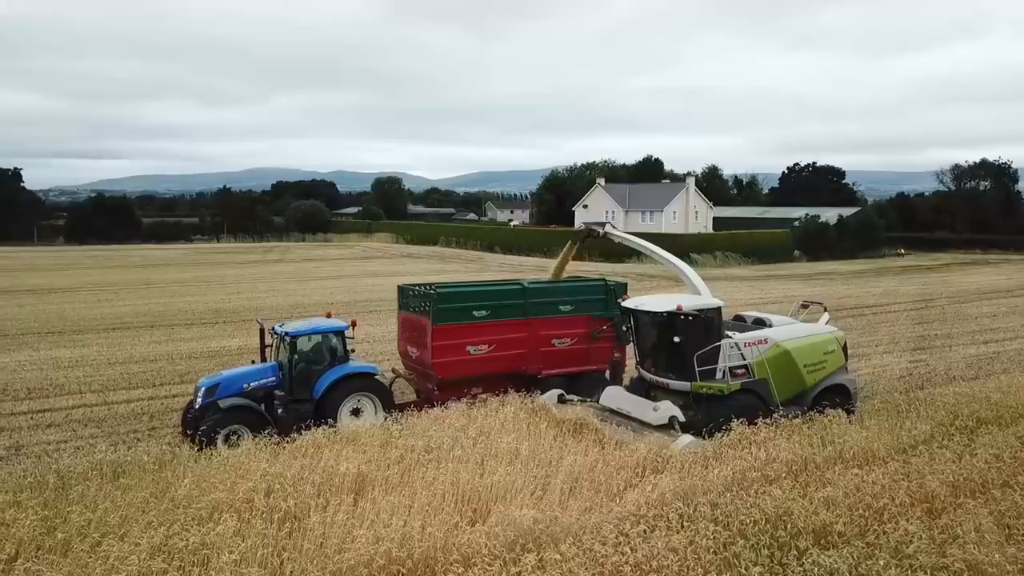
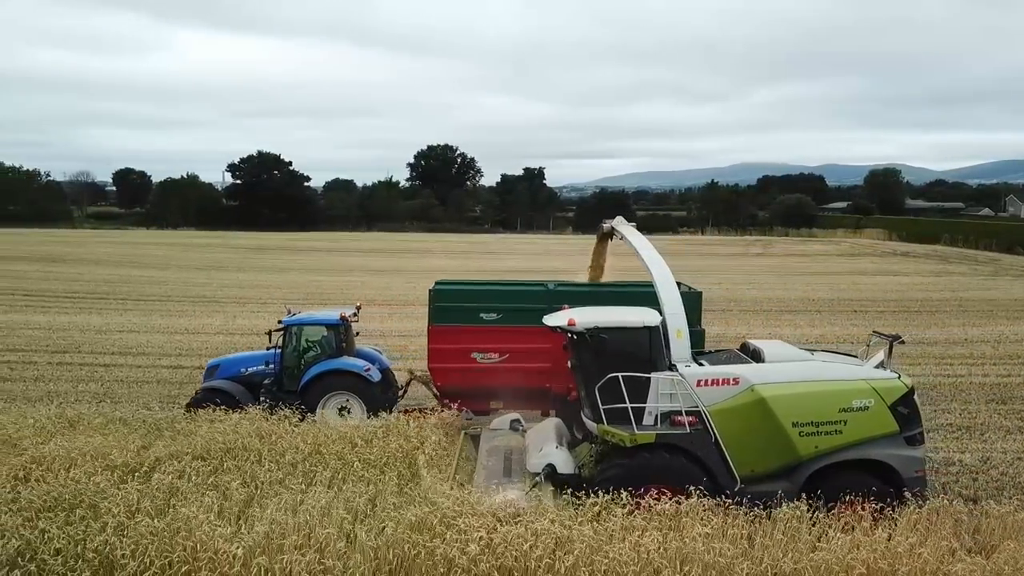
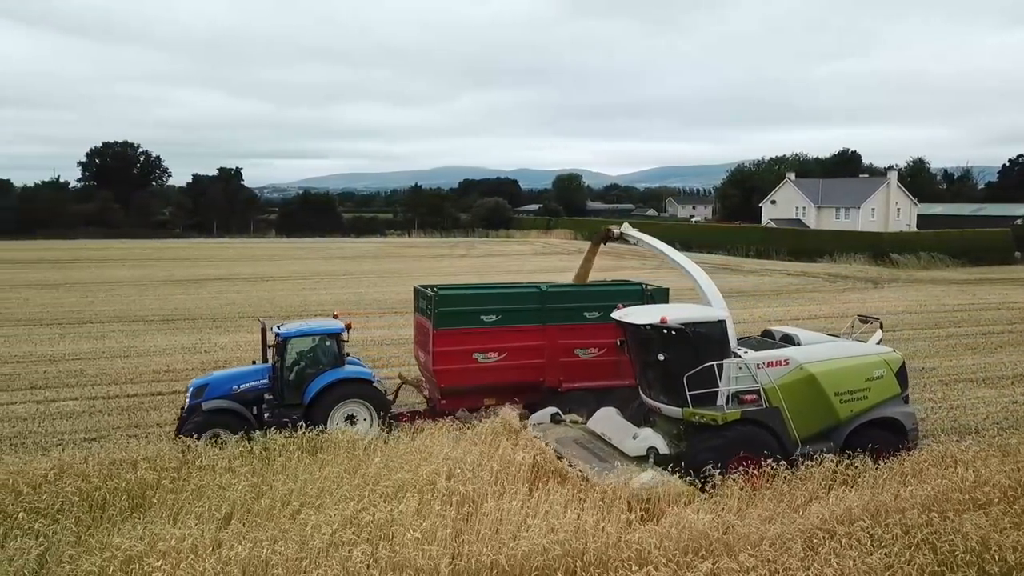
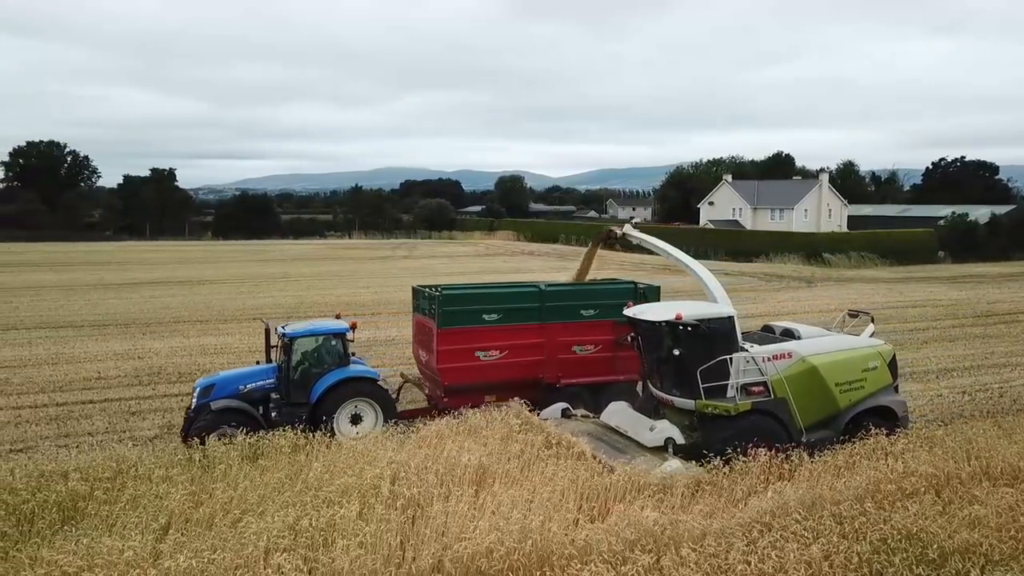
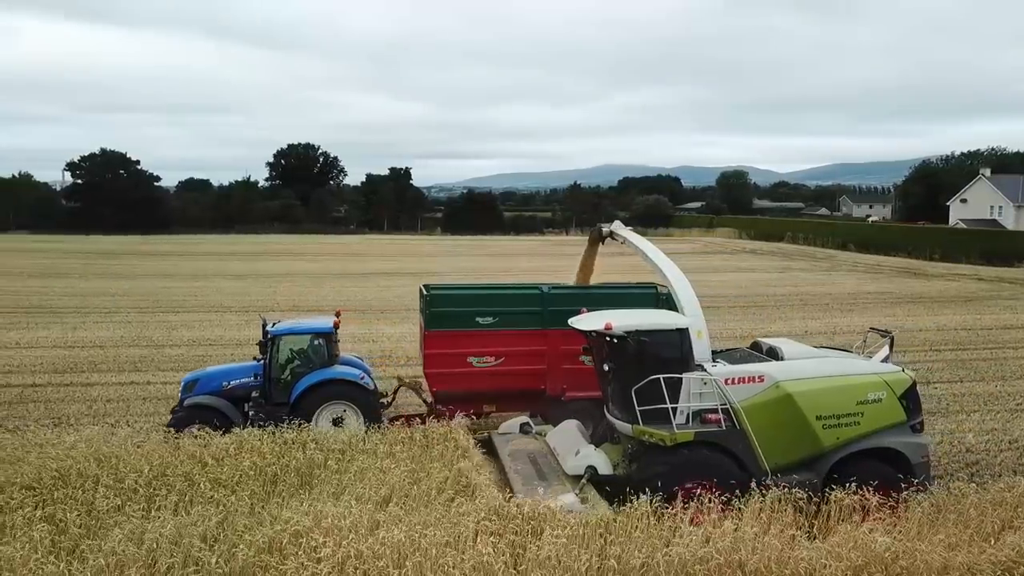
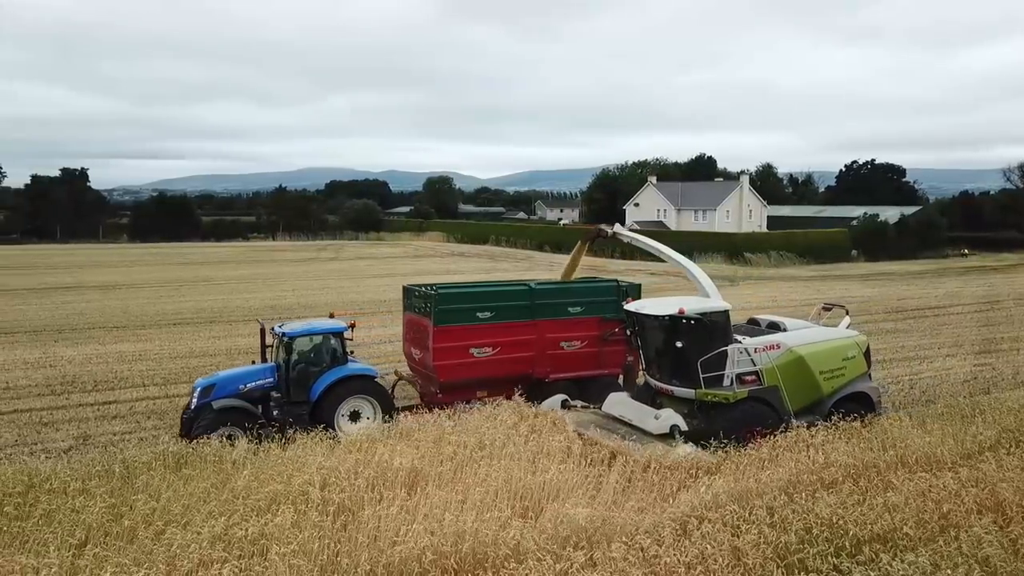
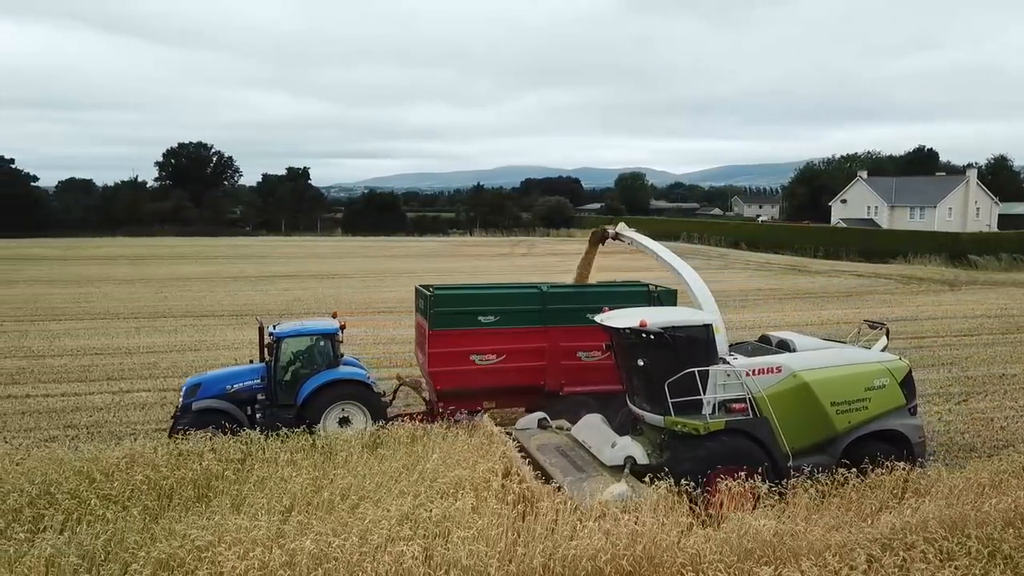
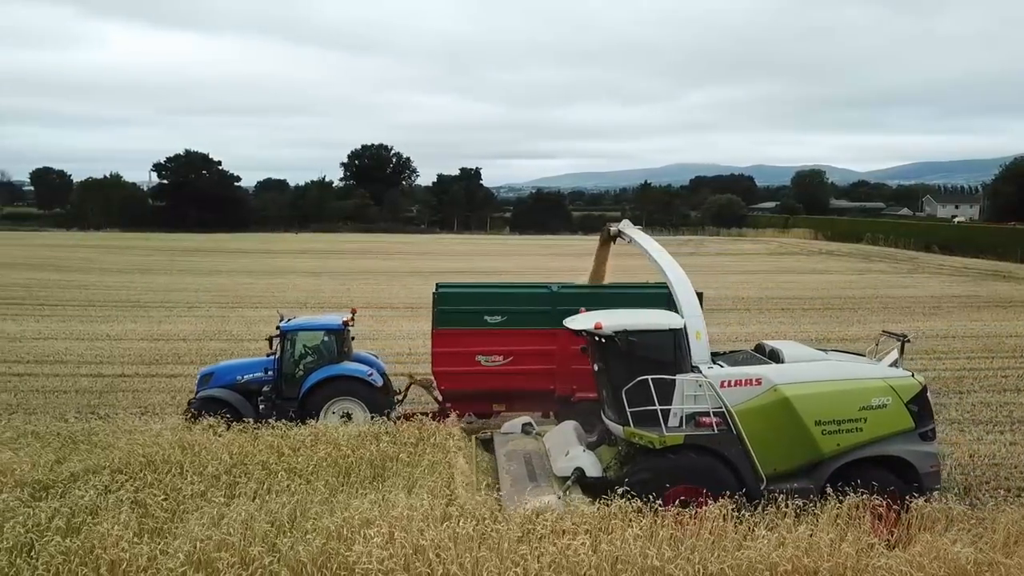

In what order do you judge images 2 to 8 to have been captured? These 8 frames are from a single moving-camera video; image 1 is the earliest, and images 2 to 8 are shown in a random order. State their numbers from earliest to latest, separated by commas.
6, 4, 3, 7, 5, 8, 2
